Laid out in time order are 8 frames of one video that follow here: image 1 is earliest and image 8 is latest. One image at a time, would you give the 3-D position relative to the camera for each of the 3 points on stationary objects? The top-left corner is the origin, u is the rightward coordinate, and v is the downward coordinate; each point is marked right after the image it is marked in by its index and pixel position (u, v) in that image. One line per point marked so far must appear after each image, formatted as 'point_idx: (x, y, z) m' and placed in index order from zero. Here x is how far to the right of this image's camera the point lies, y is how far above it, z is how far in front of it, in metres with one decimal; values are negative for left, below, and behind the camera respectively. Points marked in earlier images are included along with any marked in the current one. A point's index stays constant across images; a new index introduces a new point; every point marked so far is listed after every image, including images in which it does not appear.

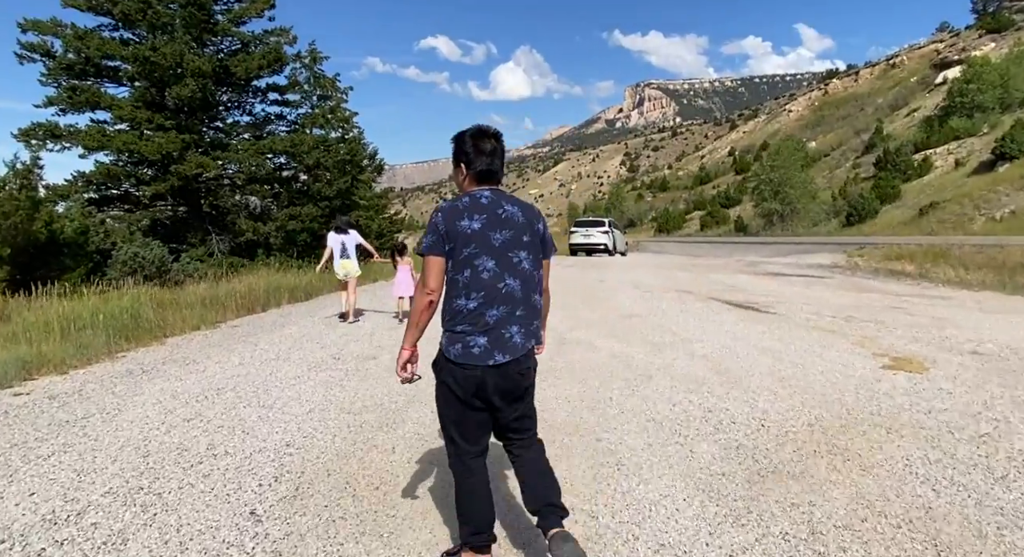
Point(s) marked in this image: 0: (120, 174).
0: (-13.2, +3.8, +19.0) m
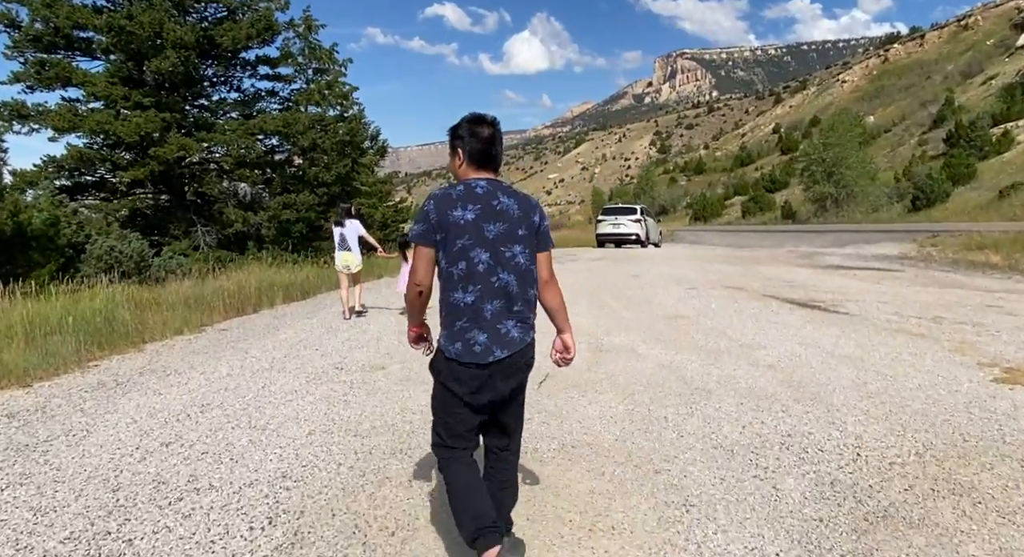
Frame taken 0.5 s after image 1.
0: (-13.3, +3.8, +18.2) m
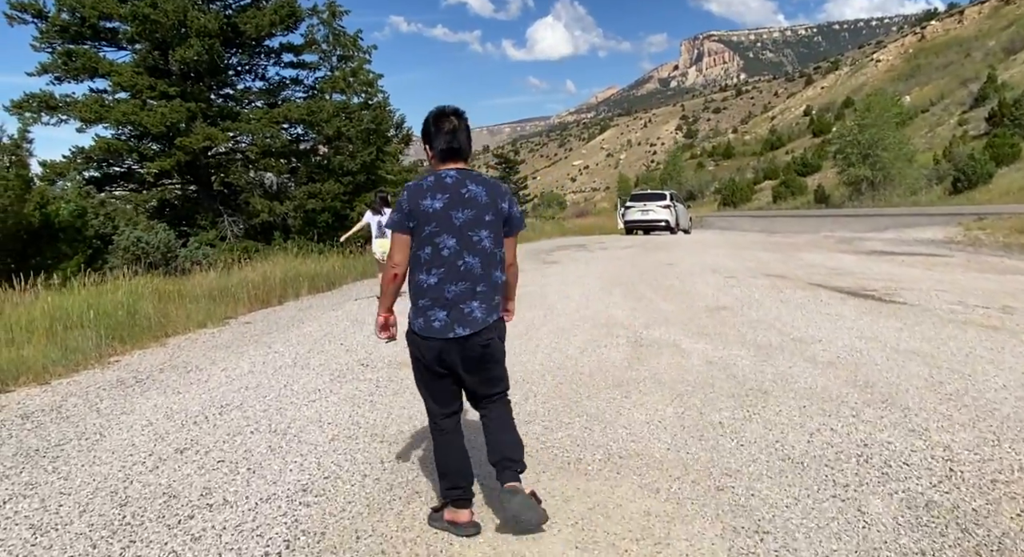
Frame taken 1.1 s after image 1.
0: (-12.4, +4.1, +18.2) m
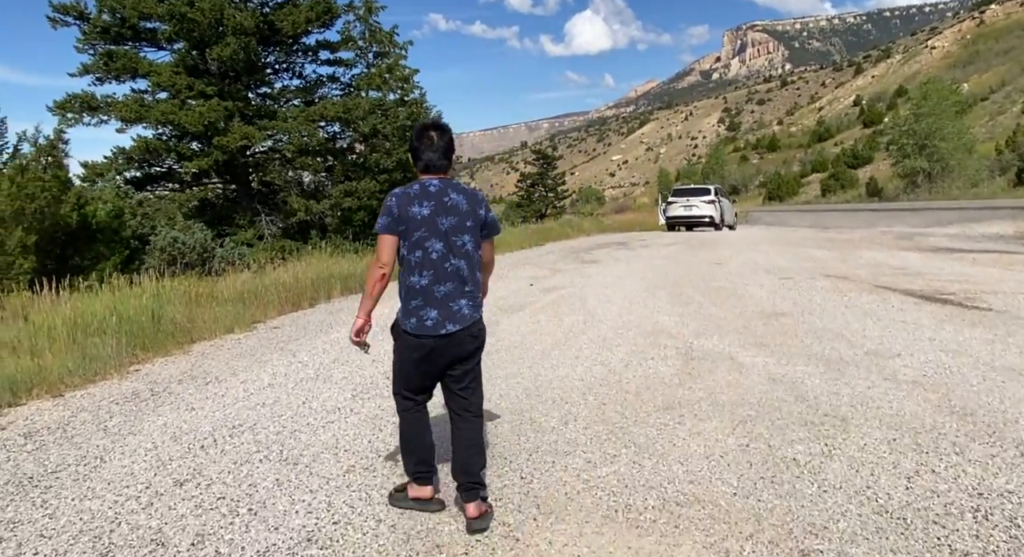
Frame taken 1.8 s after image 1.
0: (-11.2, +4.1, +18.4) m
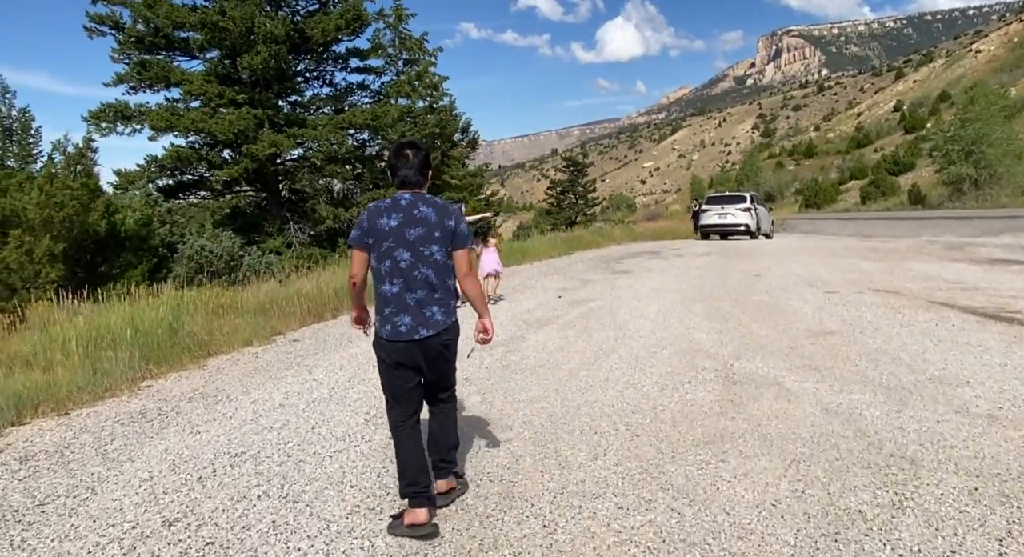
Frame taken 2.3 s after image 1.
0: (-10.3, +3.9, +18.7) m
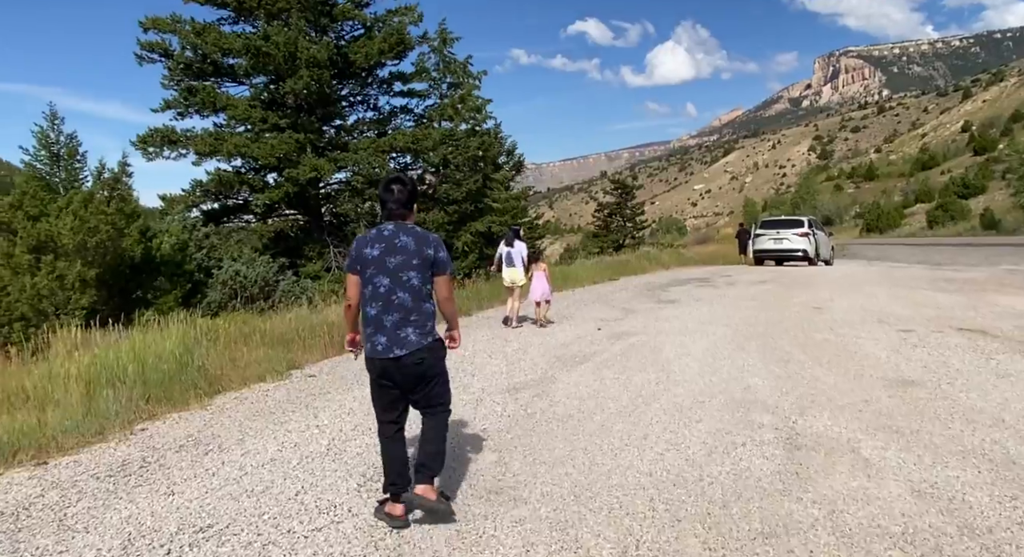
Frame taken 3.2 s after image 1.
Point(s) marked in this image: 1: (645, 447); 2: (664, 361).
0: (-8.9, +3.2, +18.9) m
1: (+1.1, -1.4, +4.8) m
2: (+2.1, -1.1, +7.8) m
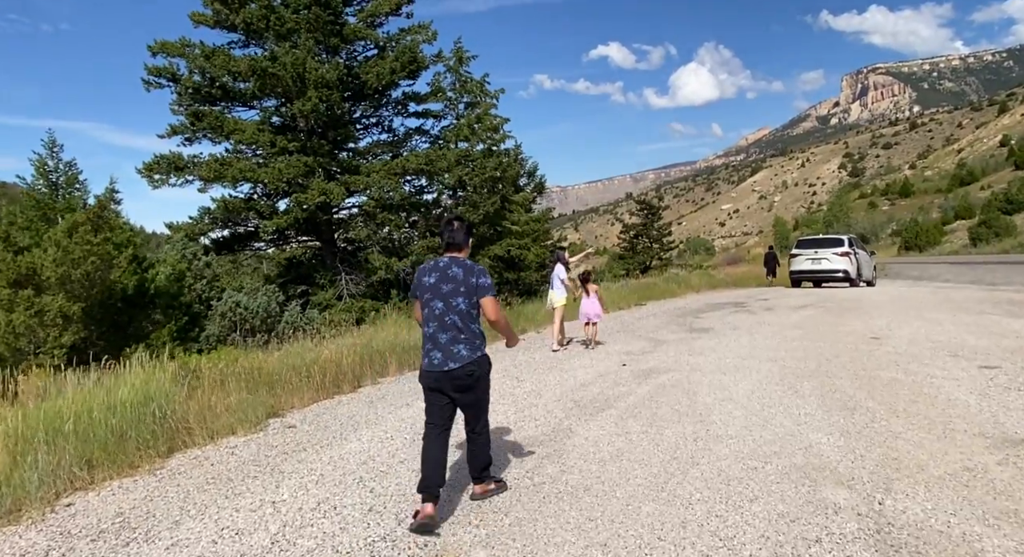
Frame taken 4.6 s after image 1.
0: (-8.3, +2.2, +18.4) m
1: (+1.1, -1.7, +3.7) m
2: (+2.2, -1.5, +6.7) m
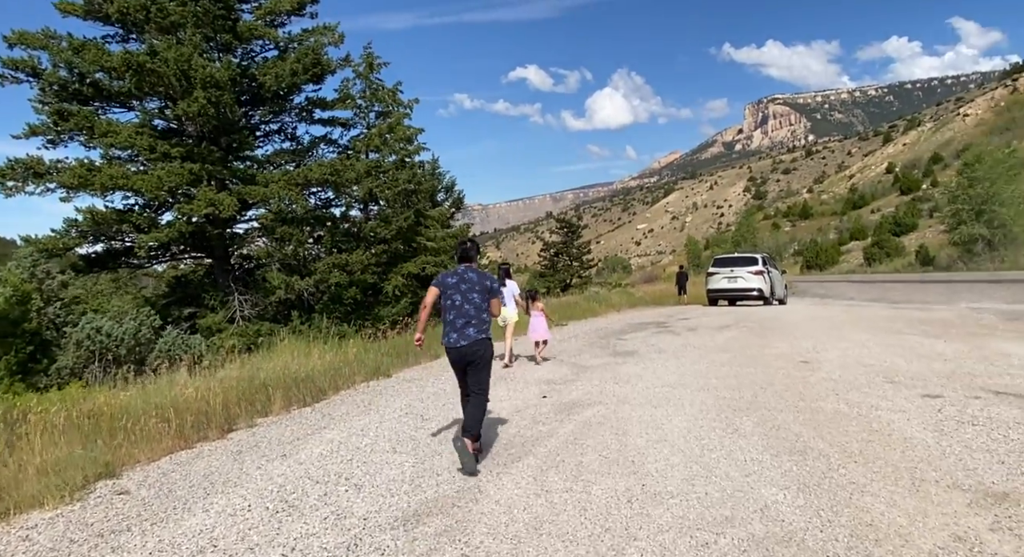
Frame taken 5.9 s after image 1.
0: (-10.8, +1.6, +16.0) m
1: (+0.5, -1.8, +2.6) m
2: (+1.2, -1.7, +5.7) m
